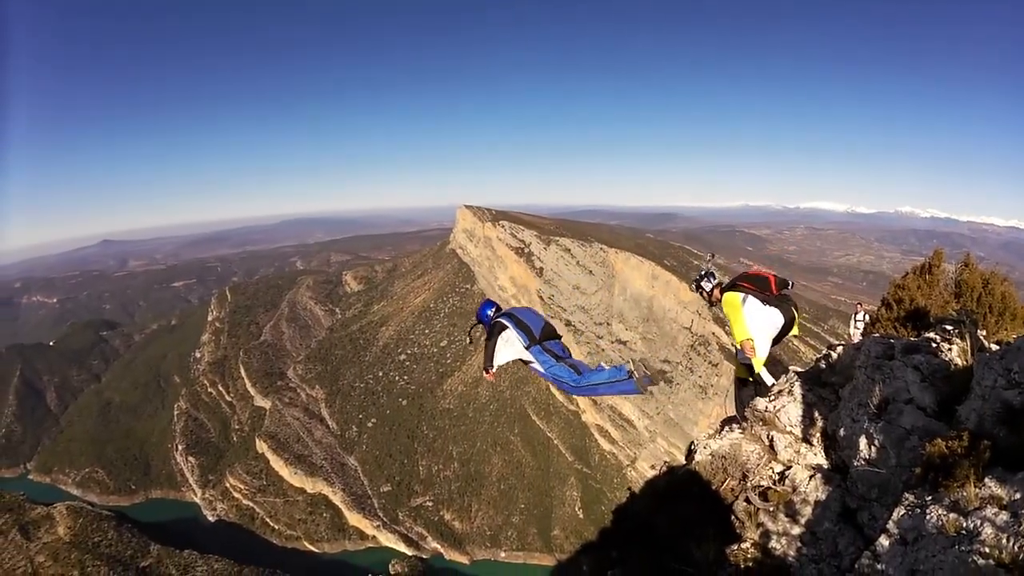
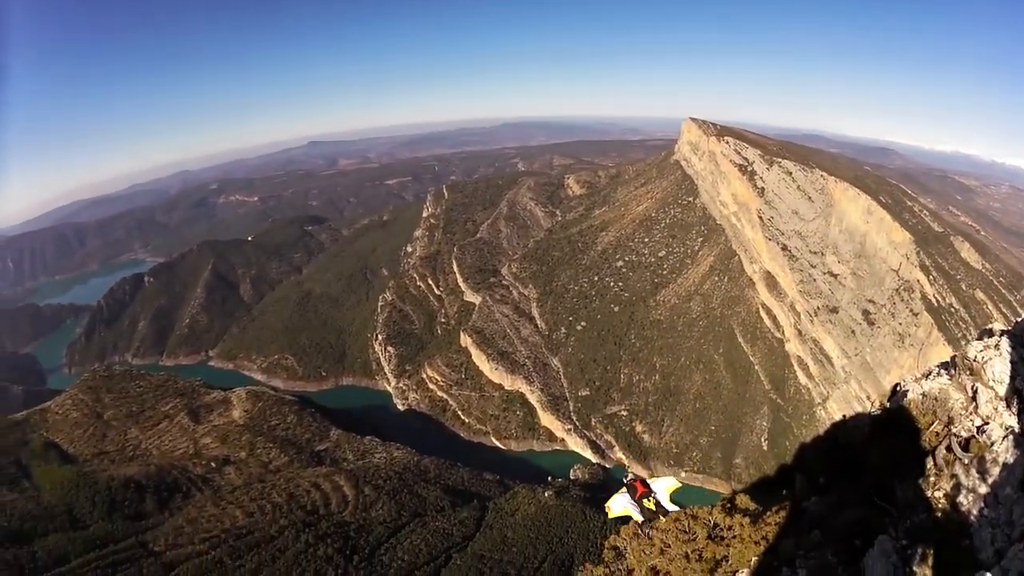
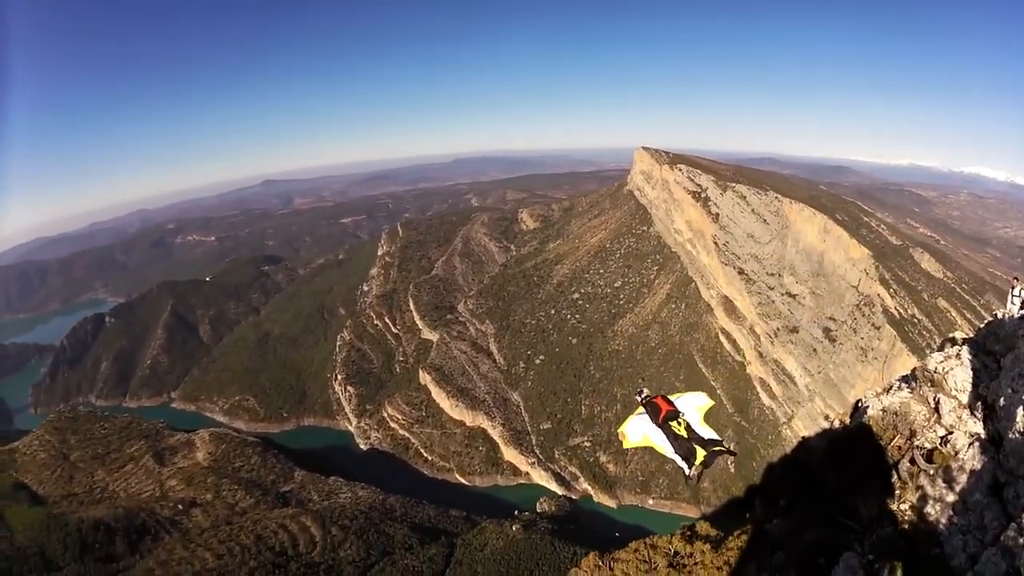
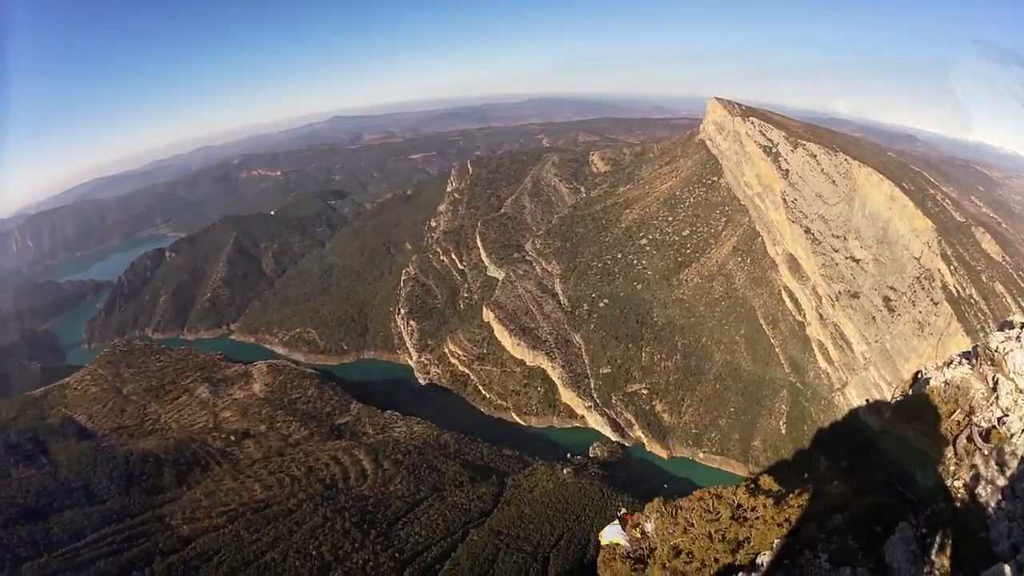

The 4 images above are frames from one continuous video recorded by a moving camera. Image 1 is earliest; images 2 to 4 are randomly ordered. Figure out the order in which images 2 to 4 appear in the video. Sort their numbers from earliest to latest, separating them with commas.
3, 2, 4
